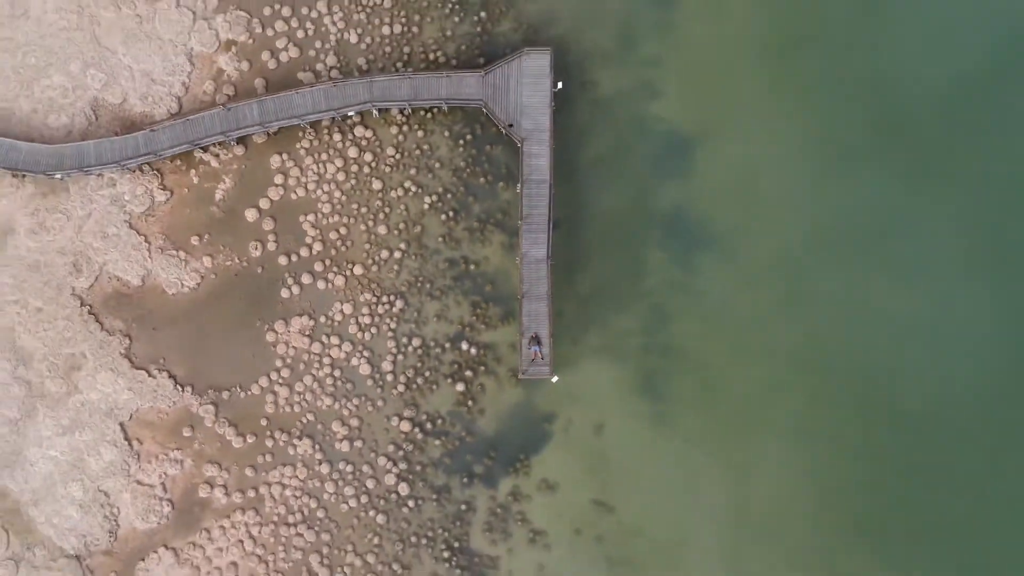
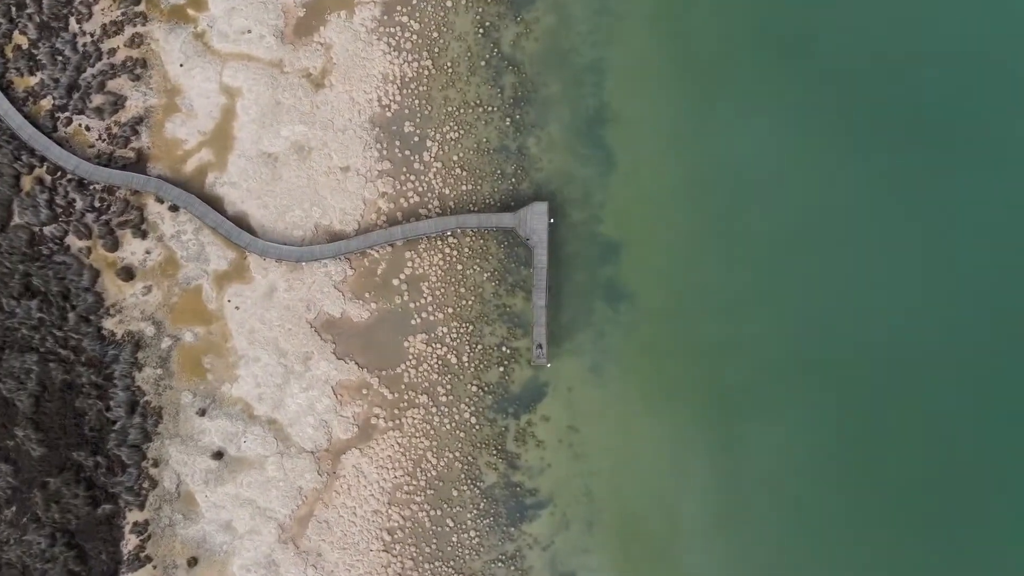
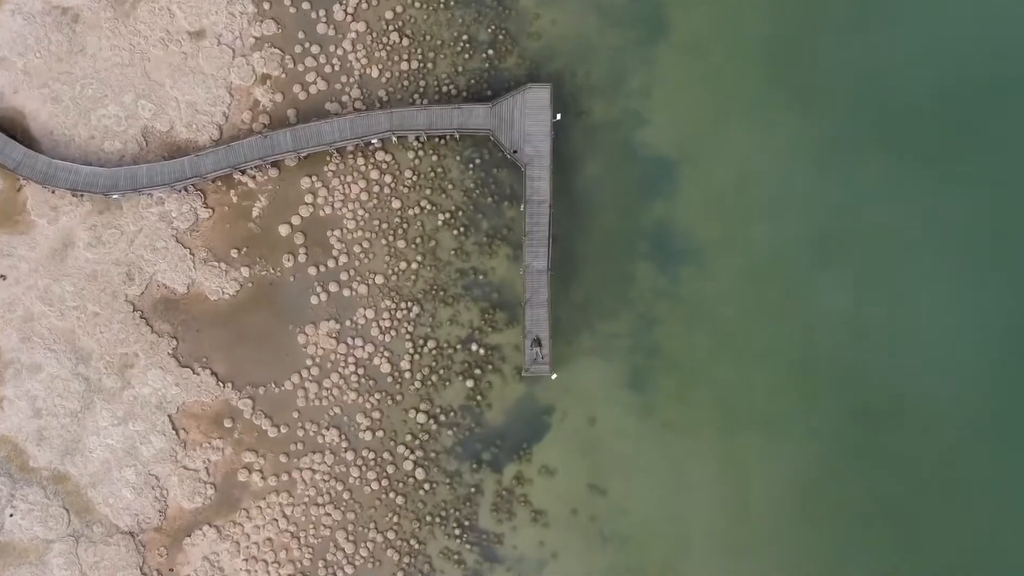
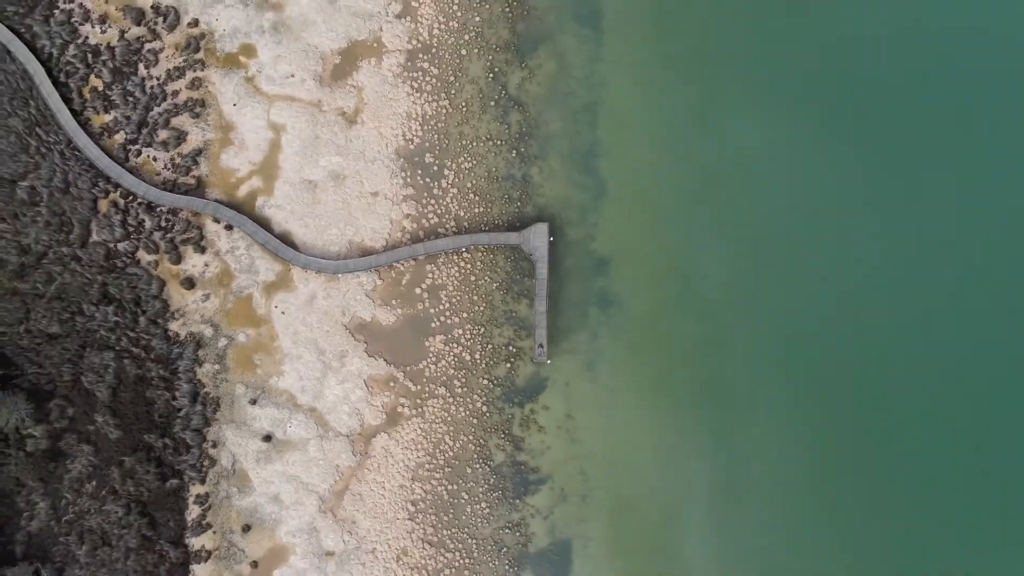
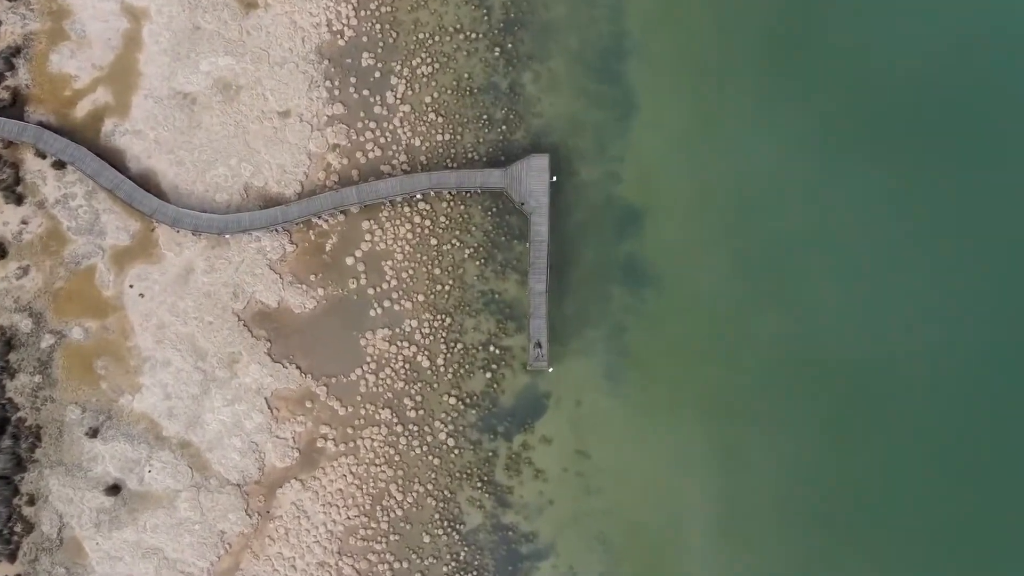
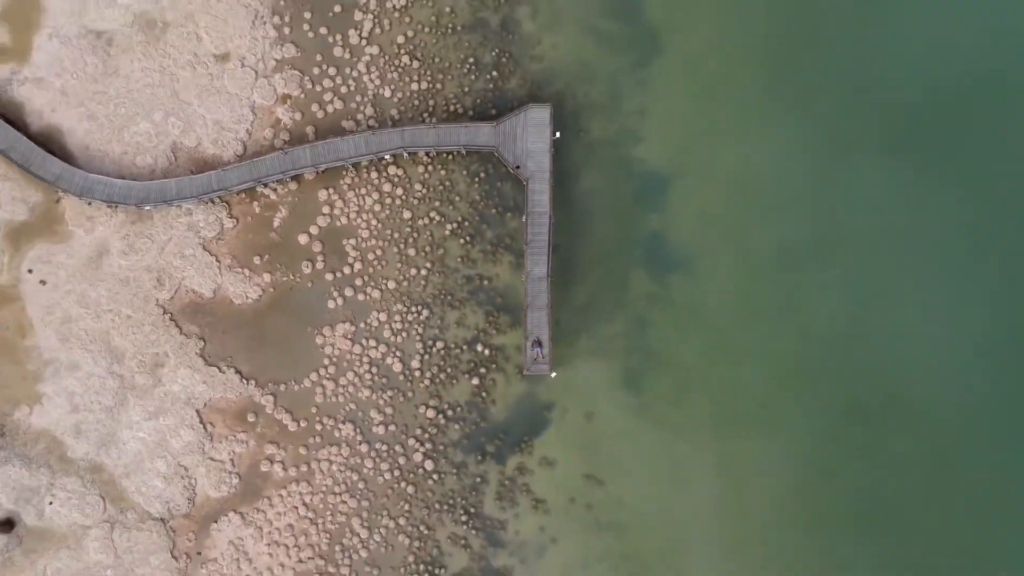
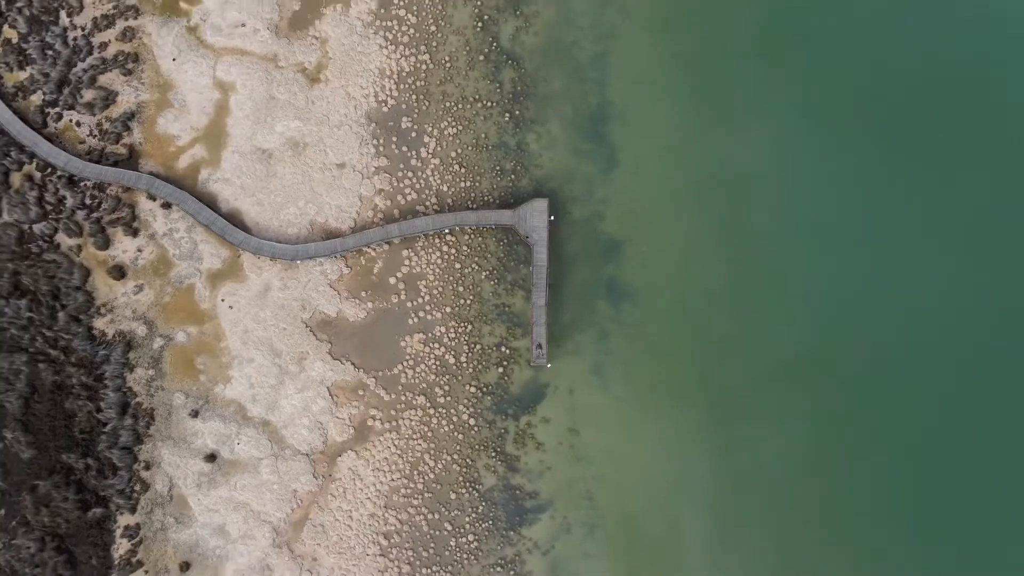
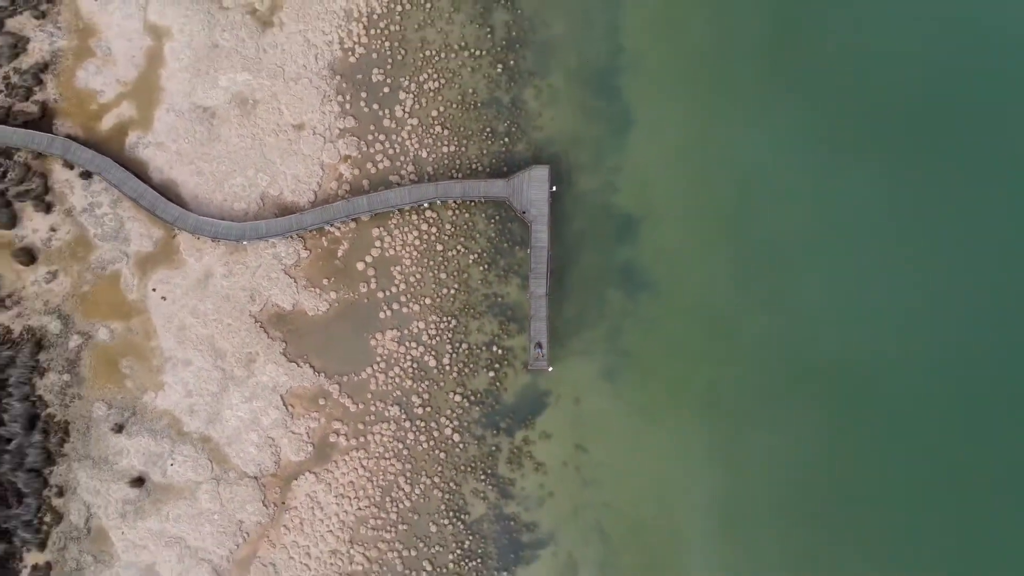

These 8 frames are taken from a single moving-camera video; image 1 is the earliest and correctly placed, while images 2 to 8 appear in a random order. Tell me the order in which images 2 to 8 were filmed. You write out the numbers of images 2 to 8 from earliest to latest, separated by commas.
6, 8, 7, 4, 2, 5, 3
